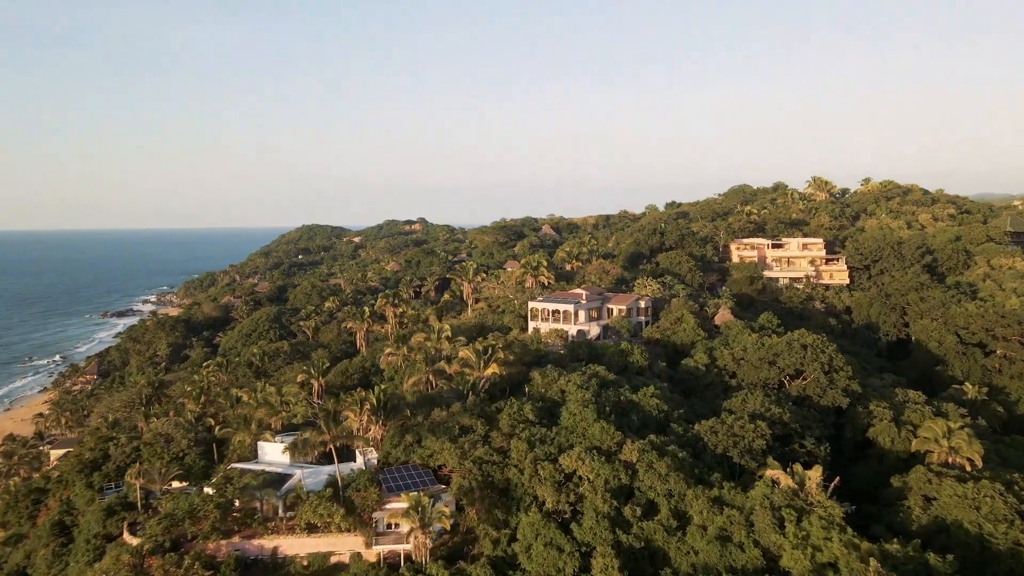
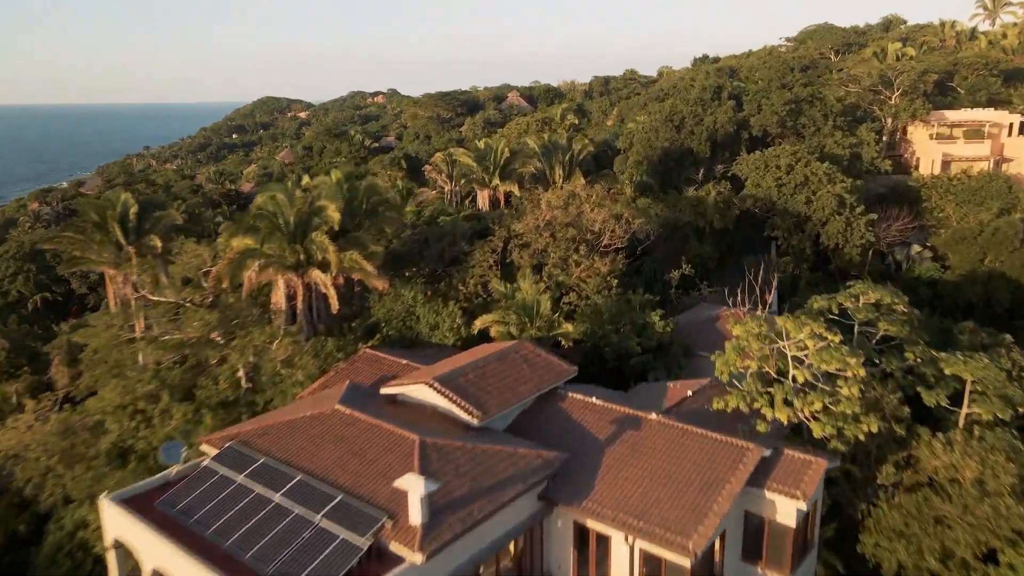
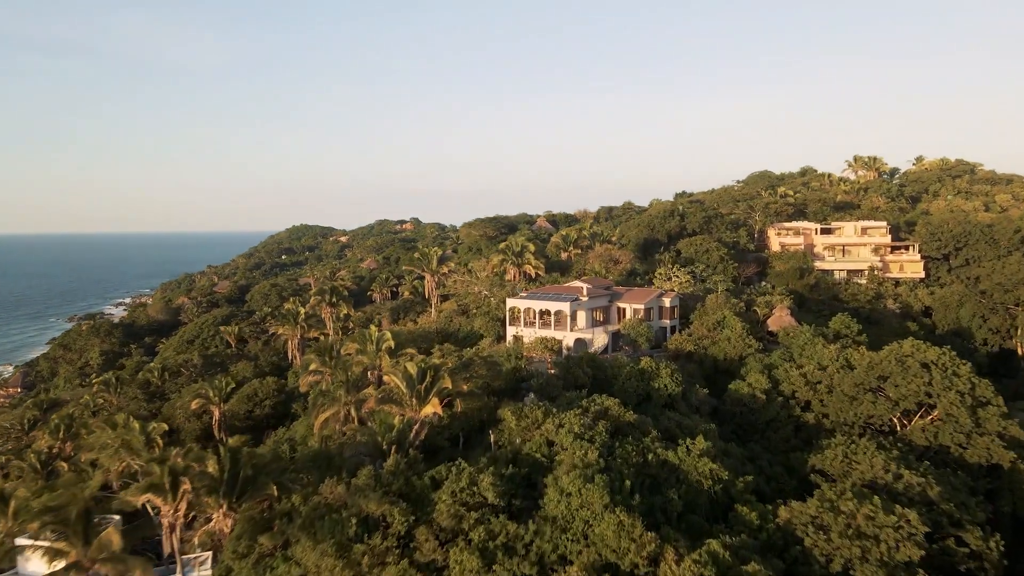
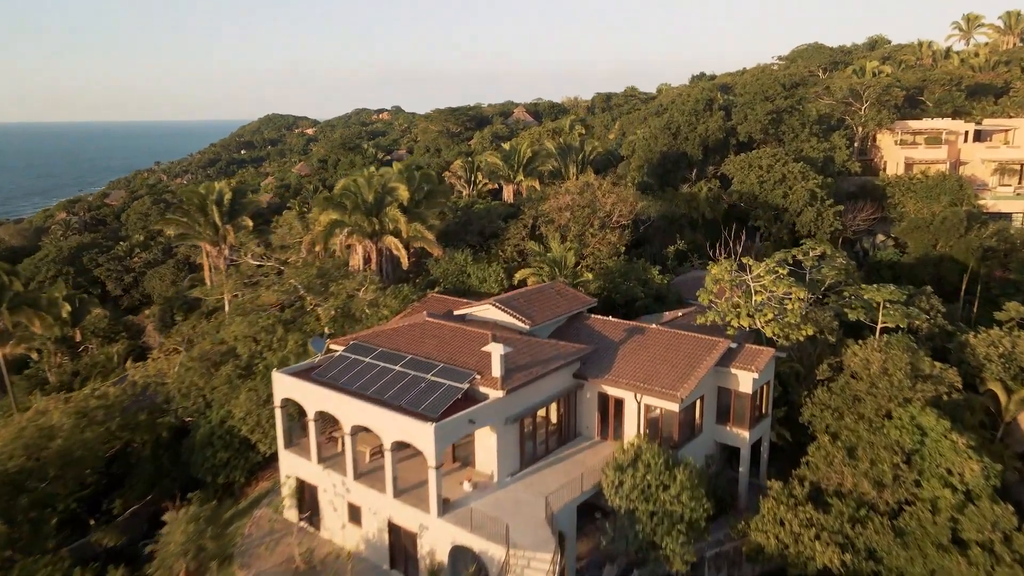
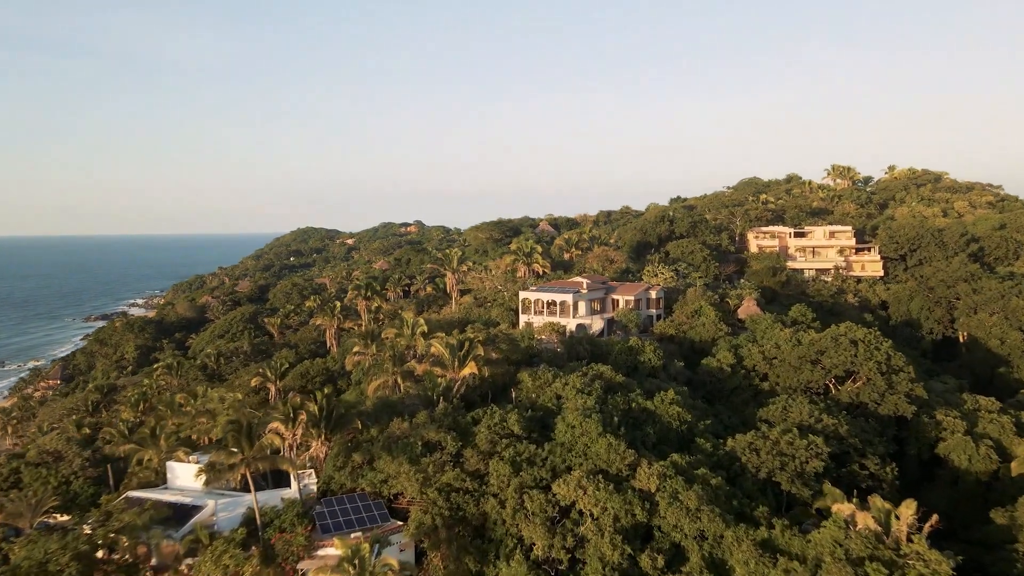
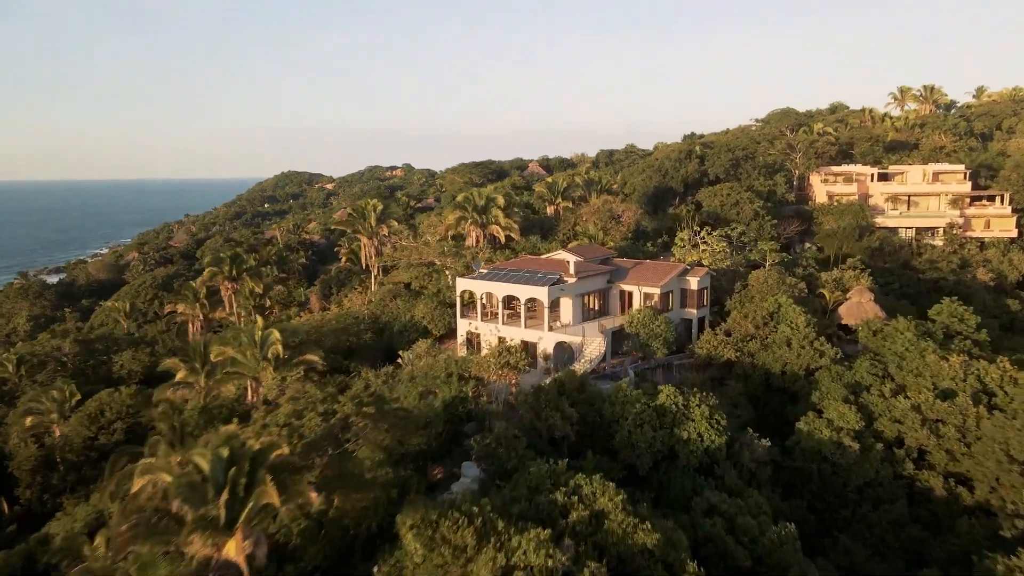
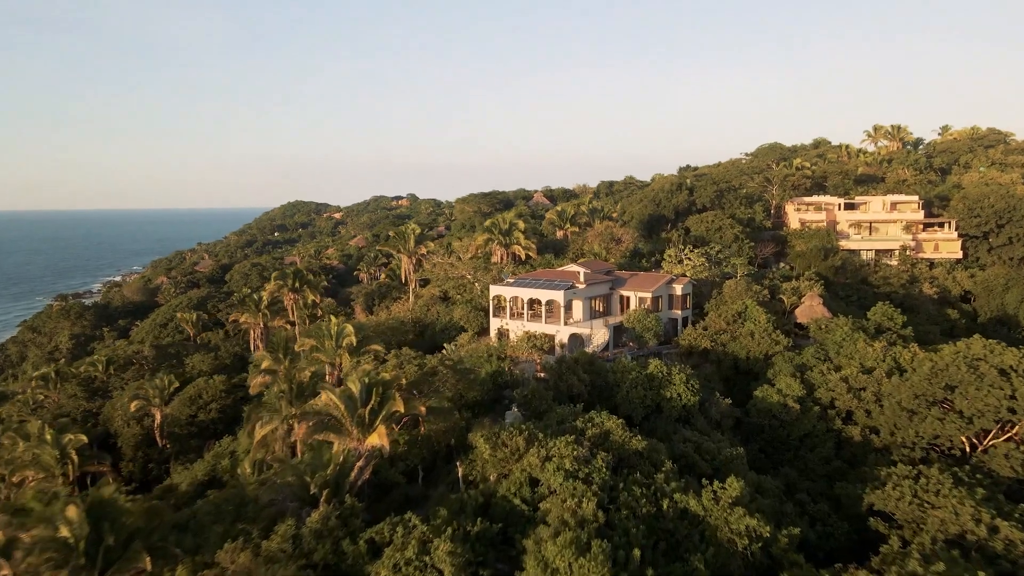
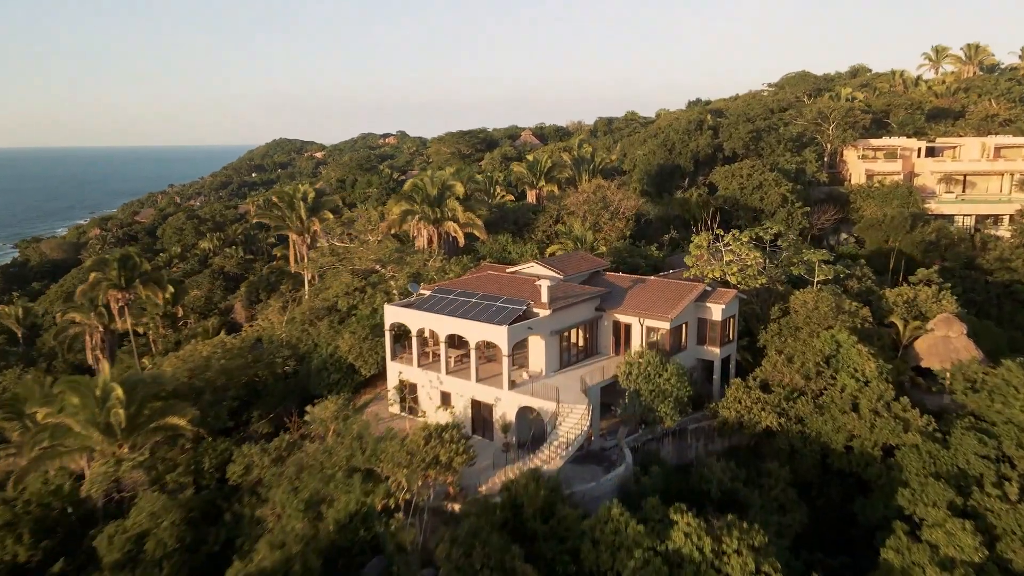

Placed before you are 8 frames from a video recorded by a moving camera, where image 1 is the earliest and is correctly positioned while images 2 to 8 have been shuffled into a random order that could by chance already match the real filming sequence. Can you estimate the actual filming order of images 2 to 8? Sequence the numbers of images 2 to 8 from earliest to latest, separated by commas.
5, 3, 7, 6, 8, 4, 2
